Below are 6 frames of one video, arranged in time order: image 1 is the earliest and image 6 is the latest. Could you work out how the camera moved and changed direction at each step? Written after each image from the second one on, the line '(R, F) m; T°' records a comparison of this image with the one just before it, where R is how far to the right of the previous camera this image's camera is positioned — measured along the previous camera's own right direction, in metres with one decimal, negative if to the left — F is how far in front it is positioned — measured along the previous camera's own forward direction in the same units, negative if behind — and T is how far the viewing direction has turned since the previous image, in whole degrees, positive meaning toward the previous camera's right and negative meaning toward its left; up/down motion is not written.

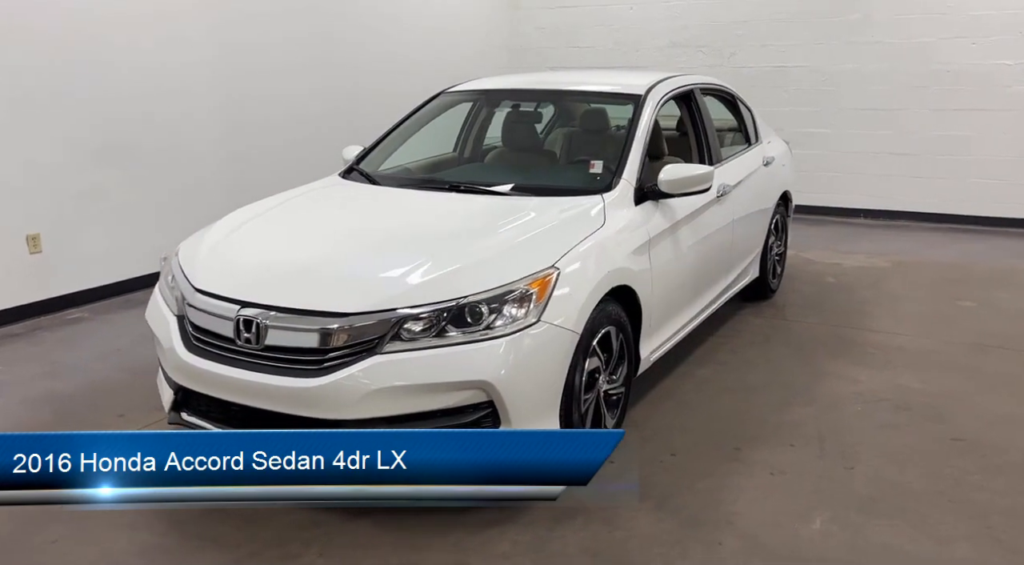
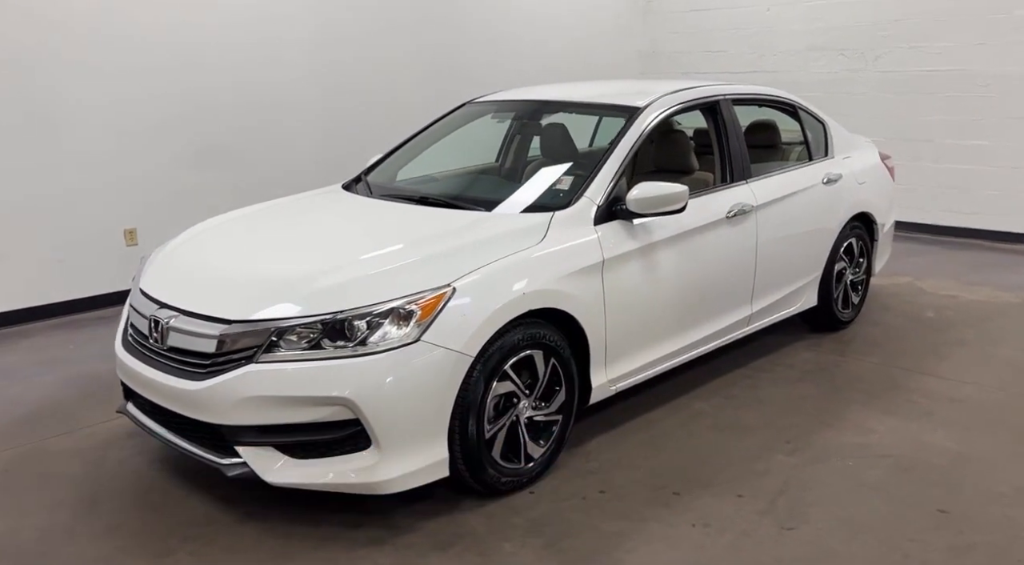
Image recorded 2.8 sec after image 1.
(+0.9, +0.2) m; -14°
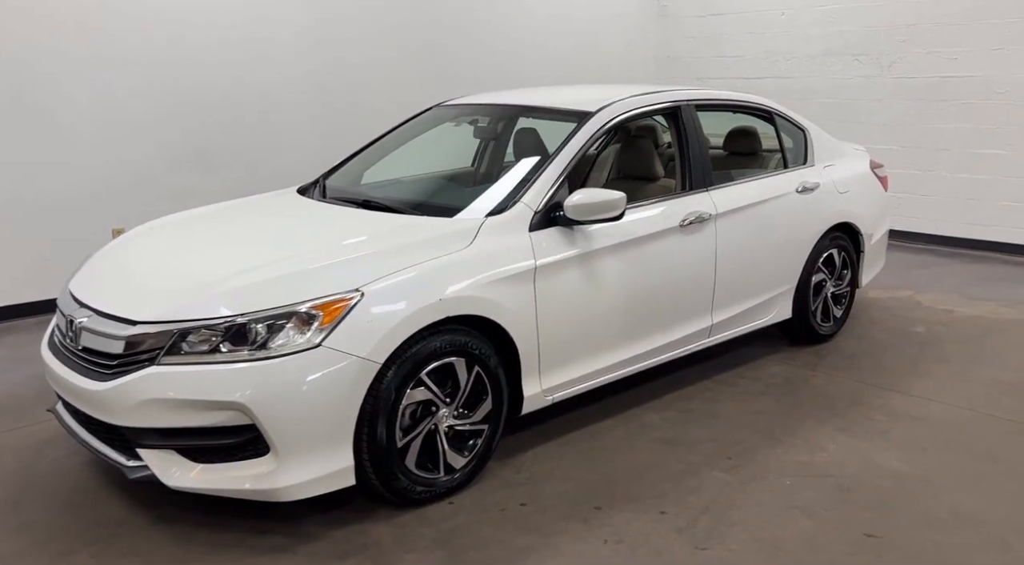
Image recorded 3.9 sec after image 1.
(+0.4, +0.1) m; -3°
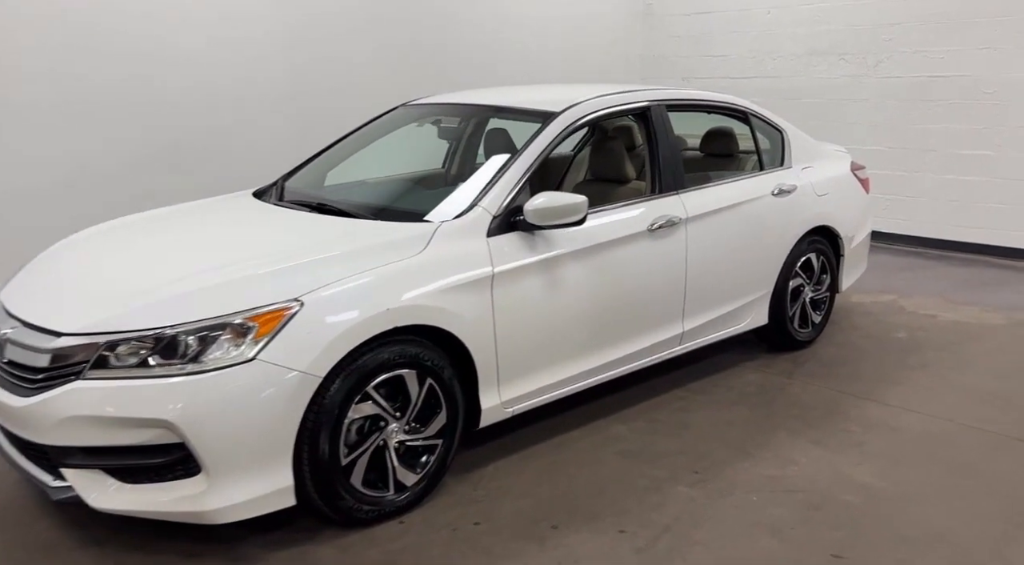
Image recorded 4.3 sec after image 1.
(+0.1, +0.1) m; 0°
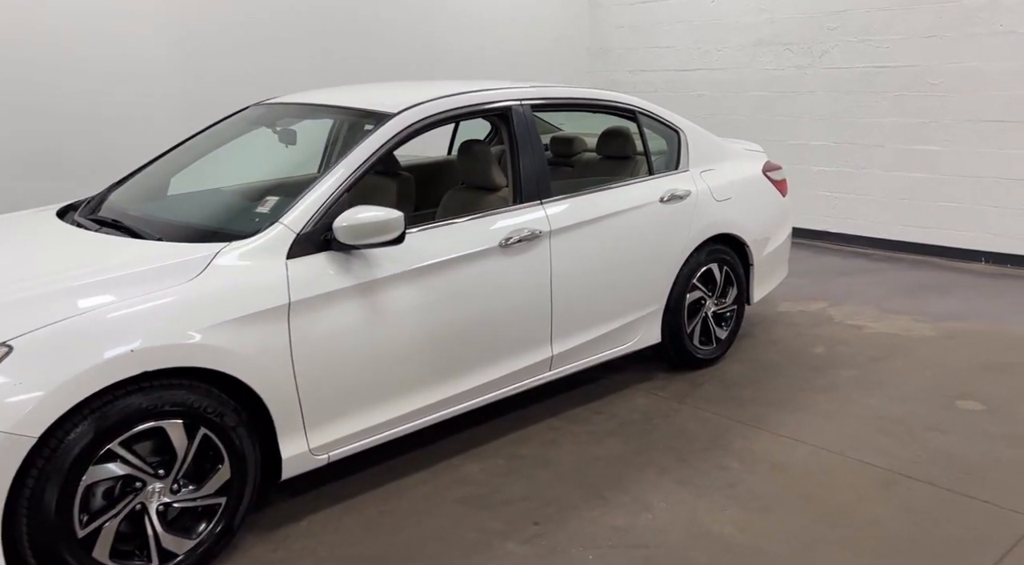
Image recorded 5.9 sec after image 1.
(+0.6, +0.4) m; +1°
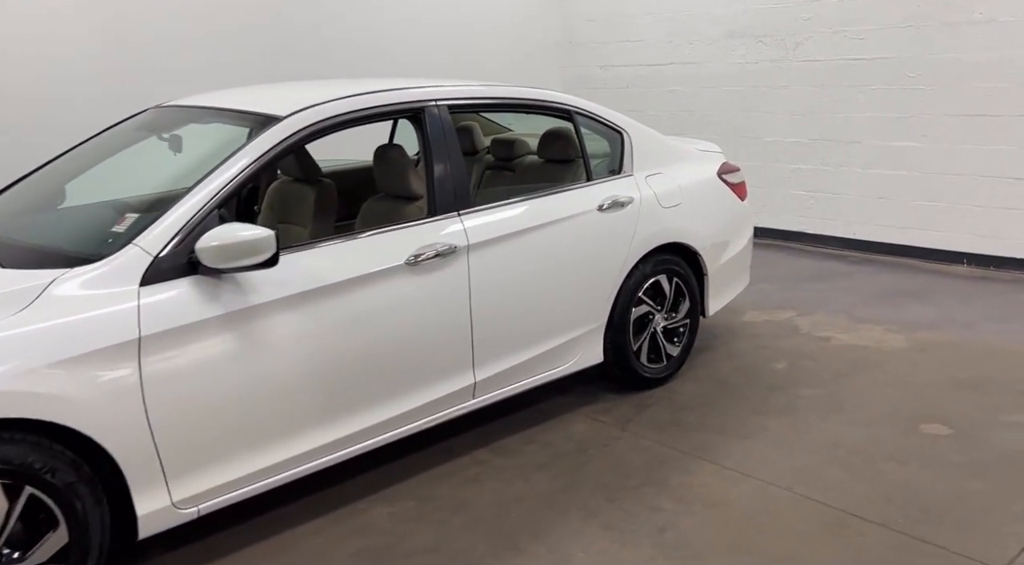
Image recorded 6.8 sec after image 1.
(+0.3, +0.3) m; 0°
